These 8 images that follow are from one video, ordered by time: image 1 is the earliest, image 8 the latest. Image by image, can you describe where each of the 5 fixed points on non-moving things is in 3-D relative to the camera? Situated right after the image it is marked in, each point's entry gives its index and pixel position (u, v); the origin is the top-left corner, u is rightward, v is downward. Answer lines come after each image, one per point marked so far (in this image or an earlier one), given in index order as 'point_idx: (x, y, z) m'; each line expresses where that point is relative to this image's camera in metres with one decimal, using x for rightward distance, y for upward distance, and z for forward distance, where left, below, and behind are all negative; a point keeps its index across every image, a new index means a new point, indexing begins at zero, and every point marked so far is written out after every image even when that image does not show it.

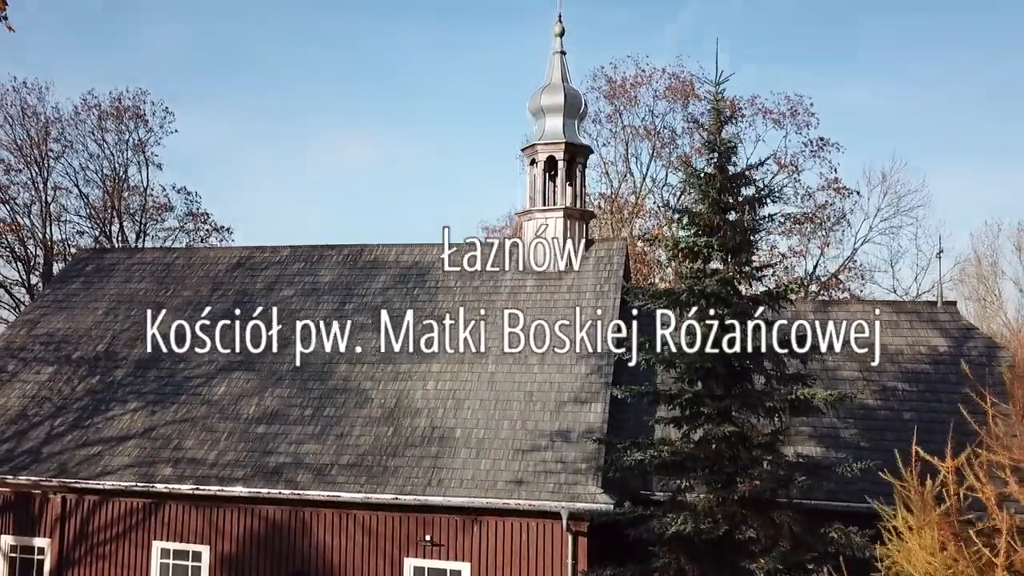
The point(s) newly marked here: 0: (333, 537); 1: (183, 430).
0: (-2.7, -3.8, +12.5) m
1: (-5.5, -2.4, +13.8) m
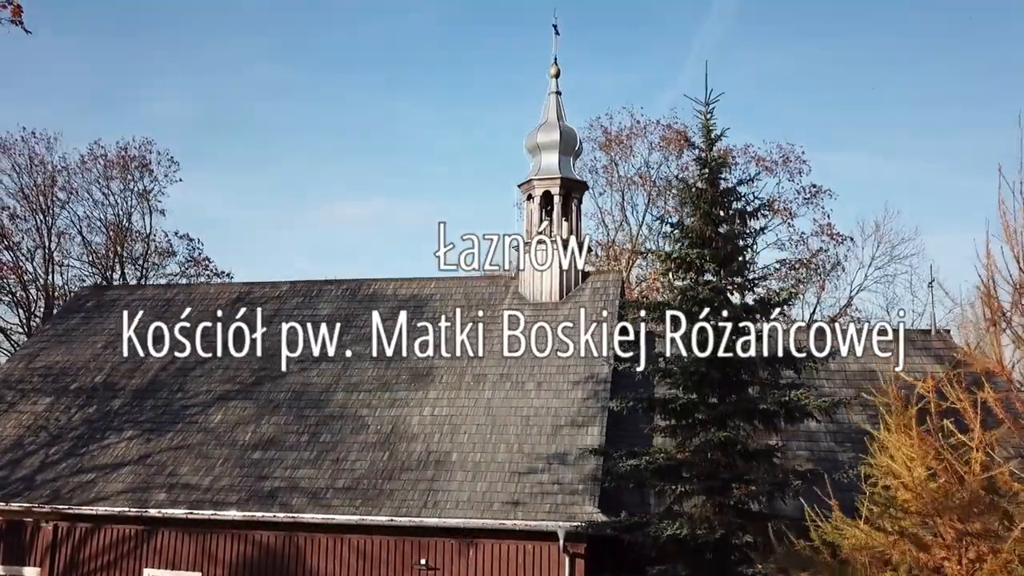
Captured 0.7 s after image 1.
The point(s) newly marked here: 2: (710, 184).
0: (-2.8, -4.1, +12.3) m
1: (-5.6, -2.8, +13.7) m
2: (+2.3, +1.2, +9.7) m
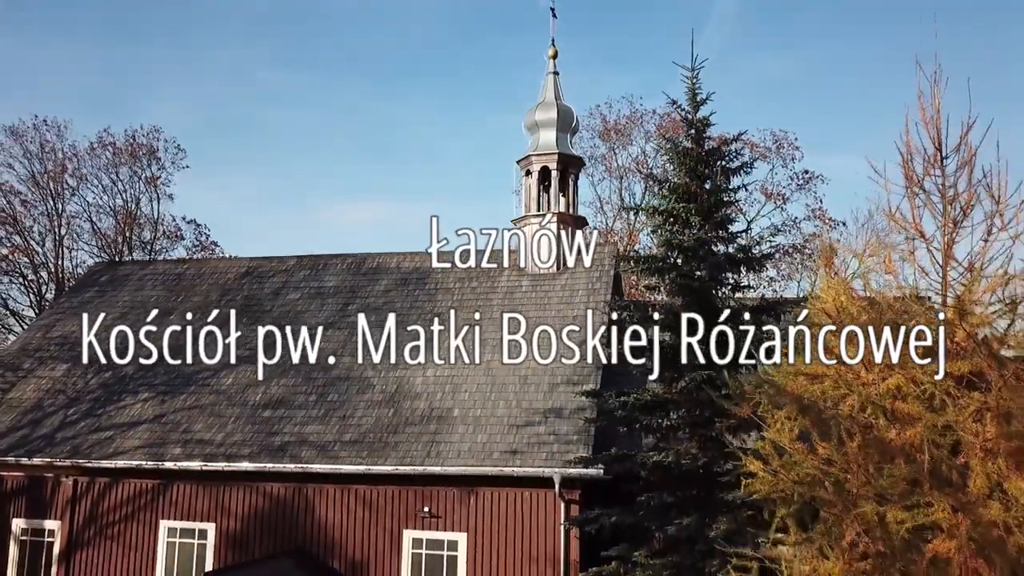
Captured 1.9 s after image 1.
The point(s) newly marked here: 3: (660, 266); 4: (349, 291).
0: (-2.8, -3.5, +13.0) m
1: (-5.6, -2.2, +14.4) m
2: (+2.3, +1.8, +10.4) m
3: (+1.9, +0.3, +10.2) m
4: (-3.4, -0.1, +17.1) m
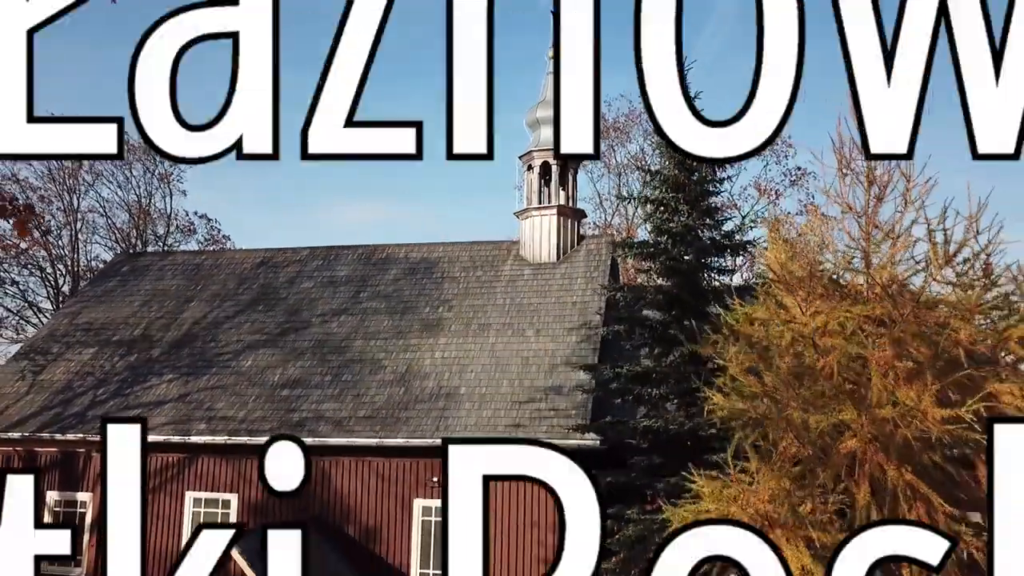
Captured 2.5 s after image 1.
0: (-2.7, -3.3, +13.9) m
1: (-5.5, -2.0, +15.3) m
2: (+2.3, +2.1, +11.3) m
3: (+1.9, +0.5, +11.2) m
4: (-3.3, +0.2, +18.0) m
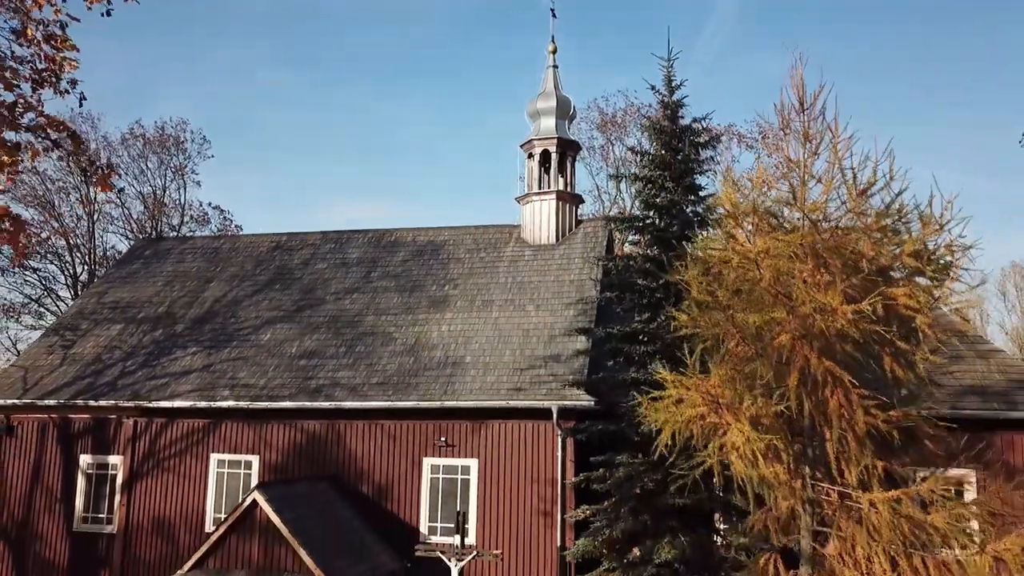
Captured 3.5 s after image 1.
0: (-2.7, -2.8, +15.0) m
1: (-5.5, -1.5, +16.4) m
2: (+2.4, +2.5, +12.4) m
3: (+1.9, +1.0, +12.3) m
4: (-3.3, +0.6, +19.1) m
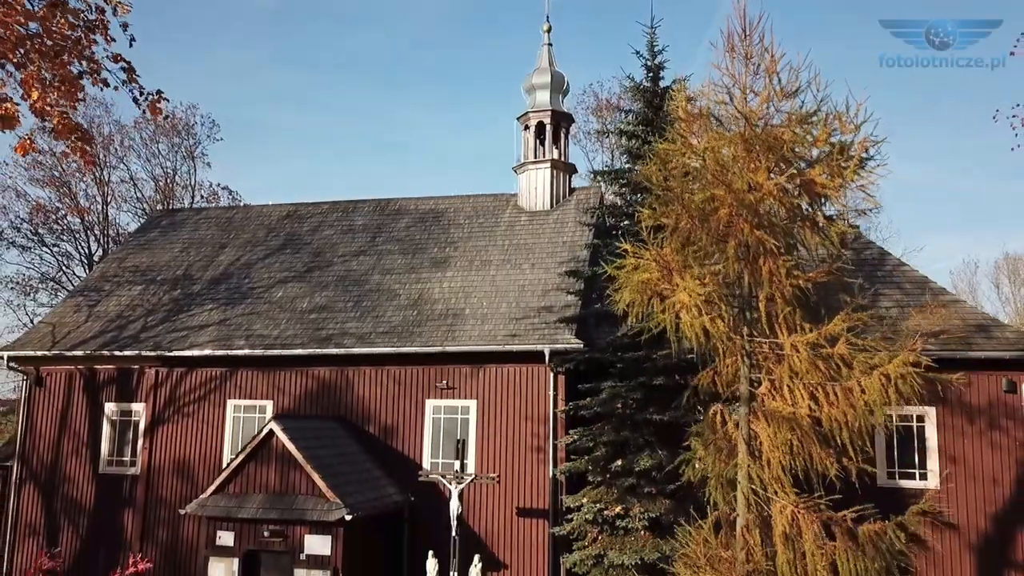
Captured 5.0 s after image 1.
0: (-2.8, -2.0, +16.2) m
1: (-5.6, -0.6, +17.6) m
2: (+2.3, +3.4, +13.6) m
3: (+1.9, +1.8, +13.4) m
4: (-3.4, +1.5, +20.3) m
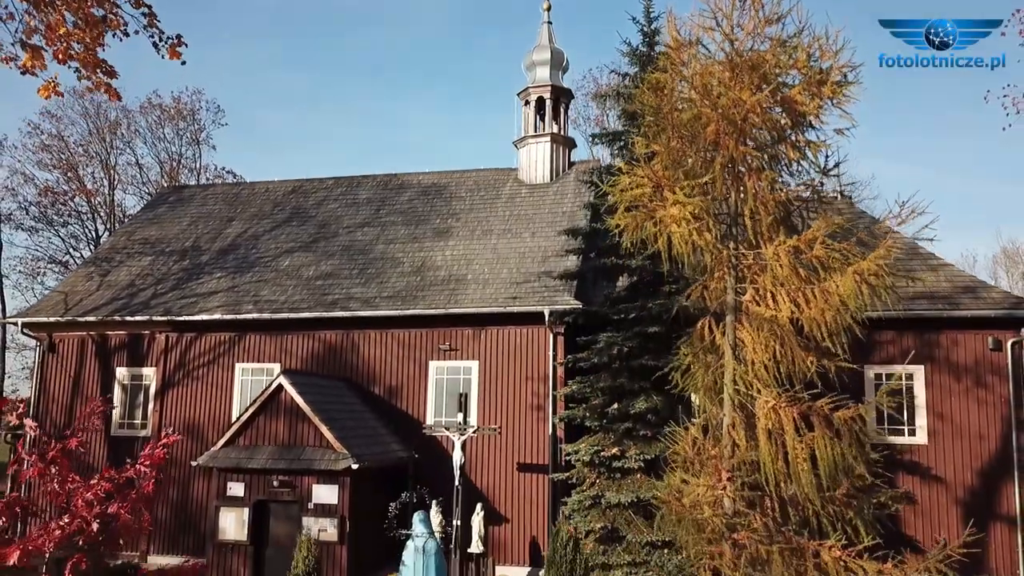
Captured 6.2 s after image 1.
0: (-2.8, -1.3, +16.6) m
1: (-5.5, +0.1, +18.0) m
2: (+2.3, +4.1, +14.0) m
3: (+1.9, +2.5, +13.9) m
4: (-3.3, +2.2, +20.7) m
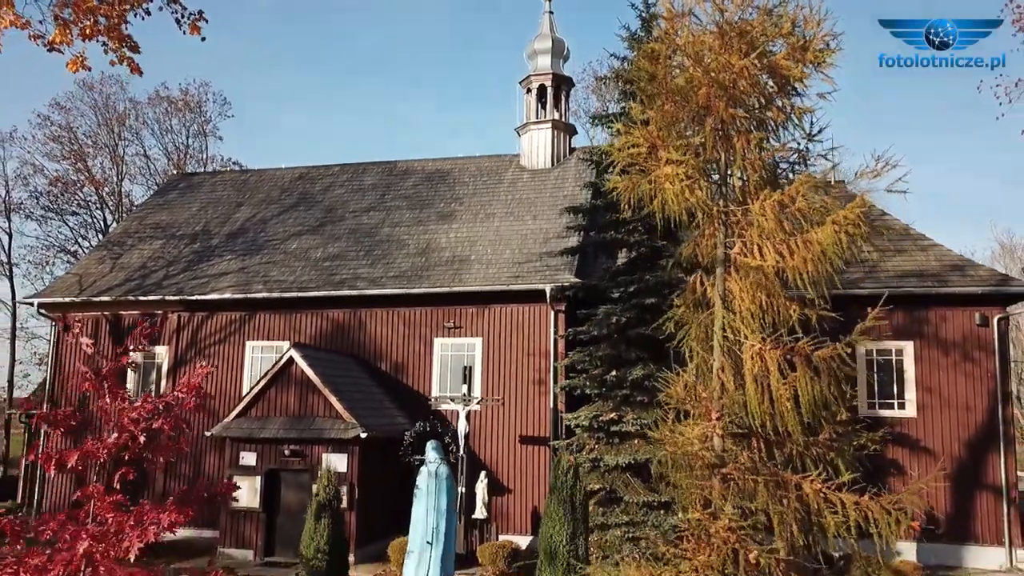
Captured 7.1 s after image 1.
0: (-2.7, -0.8, +17.2) m
1: (-5.5, +0.5, +18.6) m
2: (+2.3, +4.5, +14.5) m
3: (+1.9, +3.0, +14.4) m
4: (-3.3, +2.6, +21.3) m
